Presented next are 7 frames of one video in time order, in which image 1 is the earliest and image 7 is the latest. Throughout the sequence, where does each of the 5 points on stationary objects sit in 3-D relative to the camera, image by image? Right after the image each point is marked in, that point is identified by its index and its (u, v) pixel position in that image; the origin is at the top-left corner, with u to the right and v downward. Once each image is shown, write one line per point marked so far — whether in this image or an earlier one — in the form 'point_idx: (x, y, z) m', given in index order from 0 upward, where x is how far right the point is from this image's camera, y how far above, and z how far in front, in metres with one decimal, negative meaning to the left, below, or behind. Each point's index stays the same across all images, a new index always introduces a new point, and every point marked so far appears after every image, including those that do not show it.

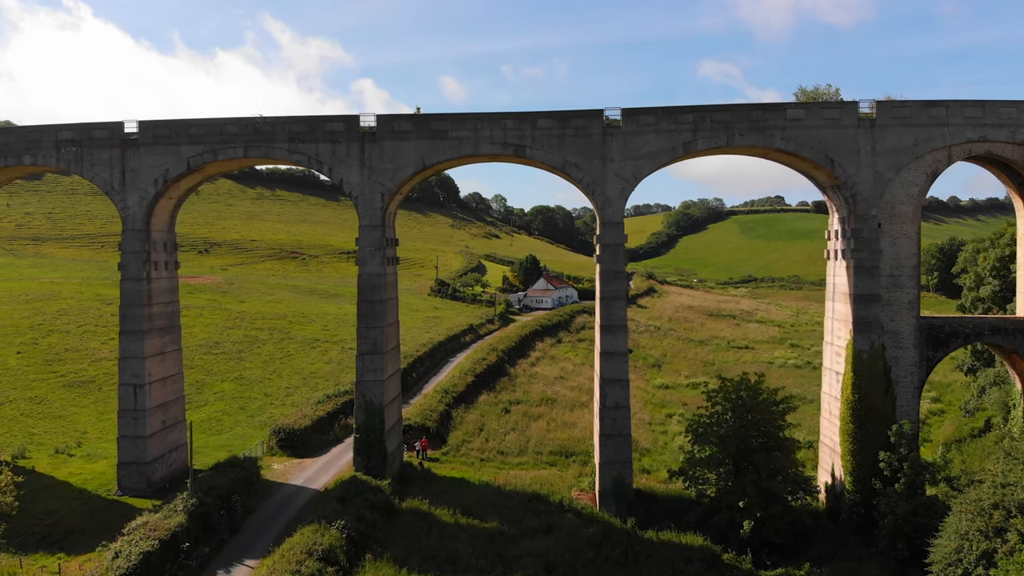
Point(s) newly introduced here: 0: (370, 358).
0: (-3.4, -1.7, +16.8) m
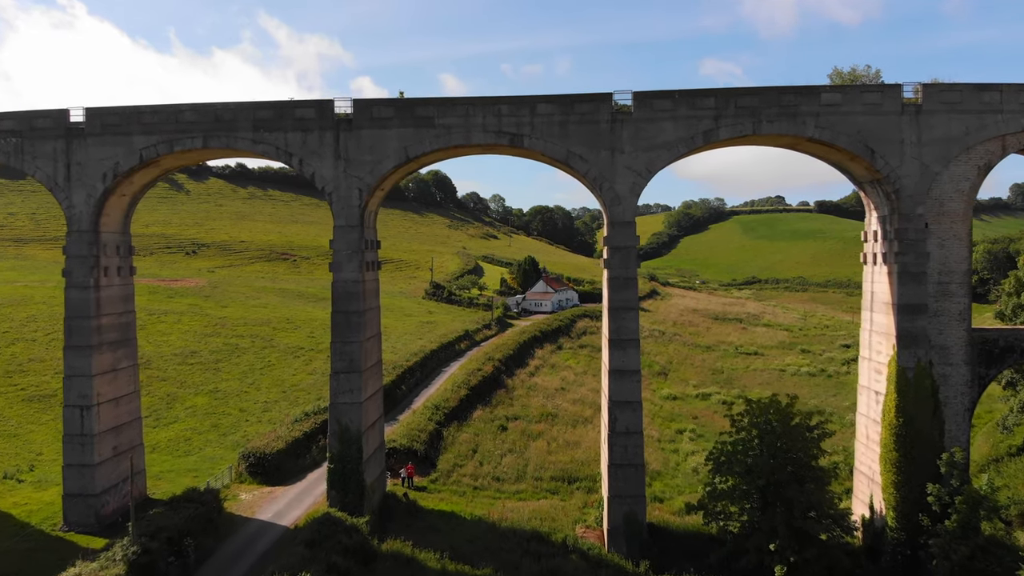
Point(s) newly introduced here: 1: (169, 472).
0: (-3.4, -1.8, +14.7) m
1: (-9.5, -5.1, +19.7) m
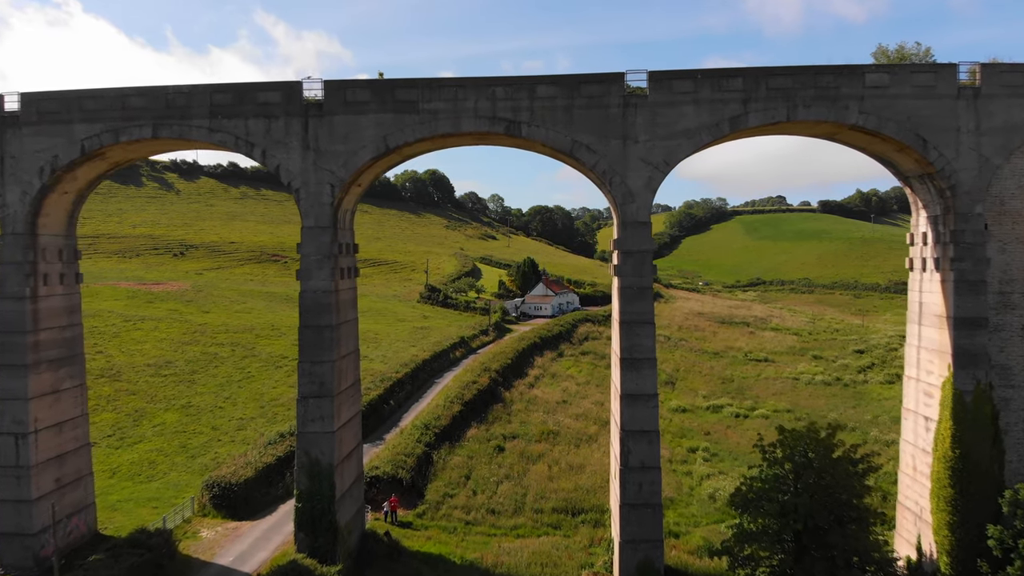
0: (-3.5, -2.1, +12.7) m
1: (-9.6, -5.3, +17.7) m
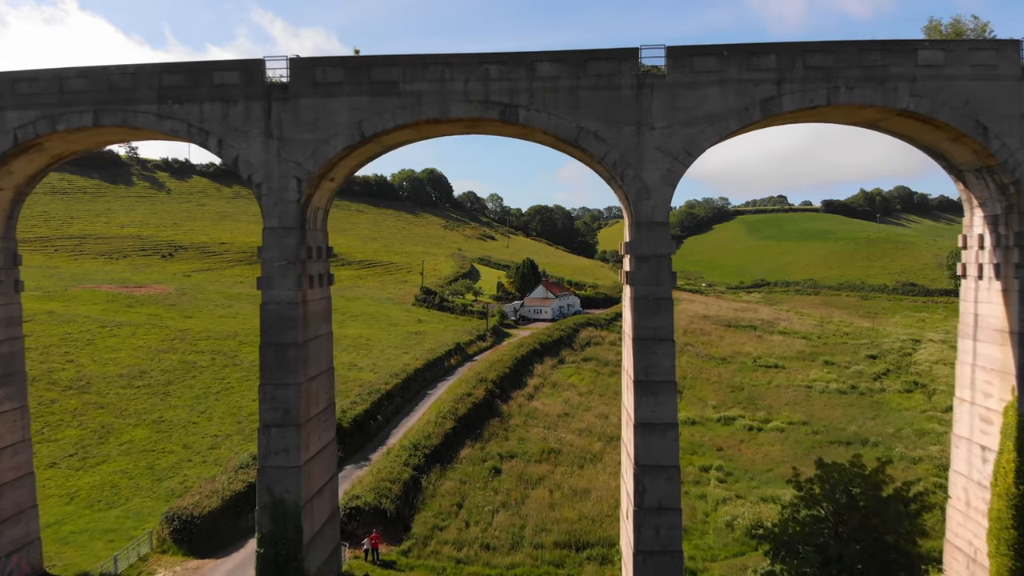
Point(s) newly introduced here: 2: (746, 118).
0: (-3.6, -2.2, +10.9) m
1: (-9.6, -5.5, +15.9) m
2: (+3.5, +2.6, +10.7) m
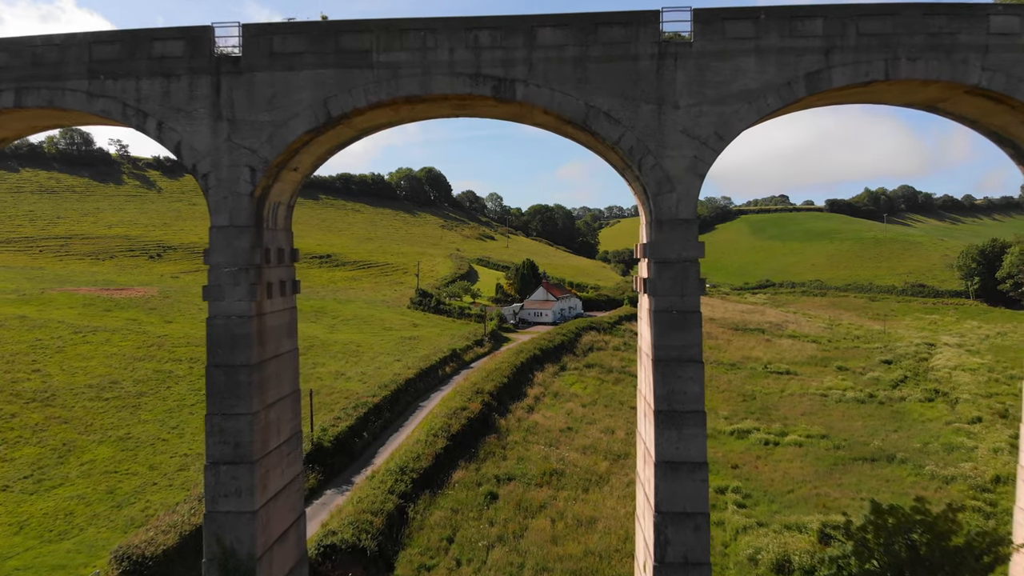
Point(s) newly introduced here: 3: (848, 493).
0: (-3.6, -2.4, +9.1) m
1: (-9.7, -5.6, +14.1) m
2: (+3.5, +2.4, +8.9) m
3: (+9.3, -5.7, +19.7) m
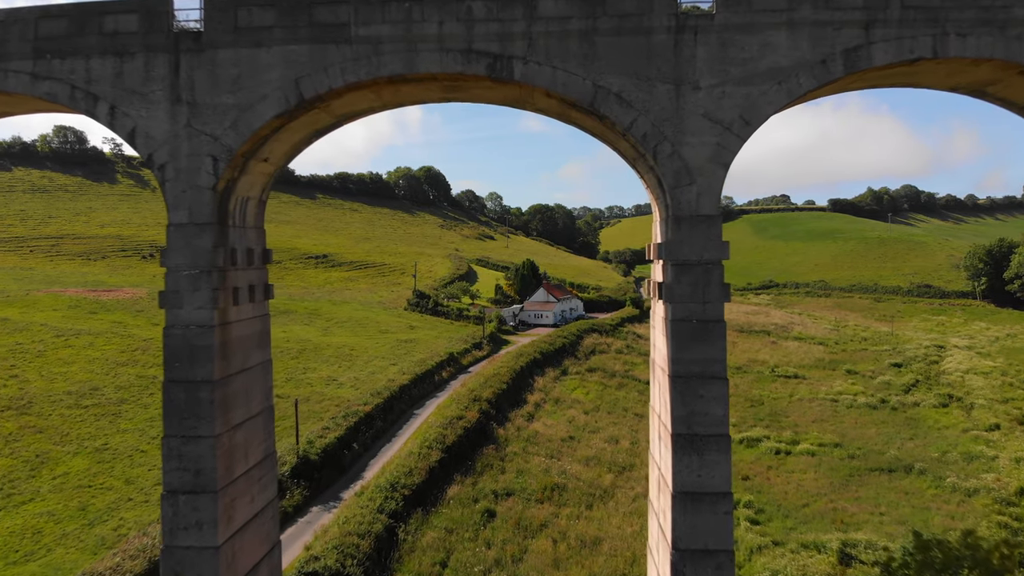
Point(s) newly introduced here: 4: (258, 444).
0: (-3.7, -2.4, +8.1) m
1: (-9.7, -5.7, +13.0) m
2: (+3.4, +2.4, +7.9) m
3: (+9.3, -5.8, +18.6) m
4: (-3.3, -2.0, +9.1) m
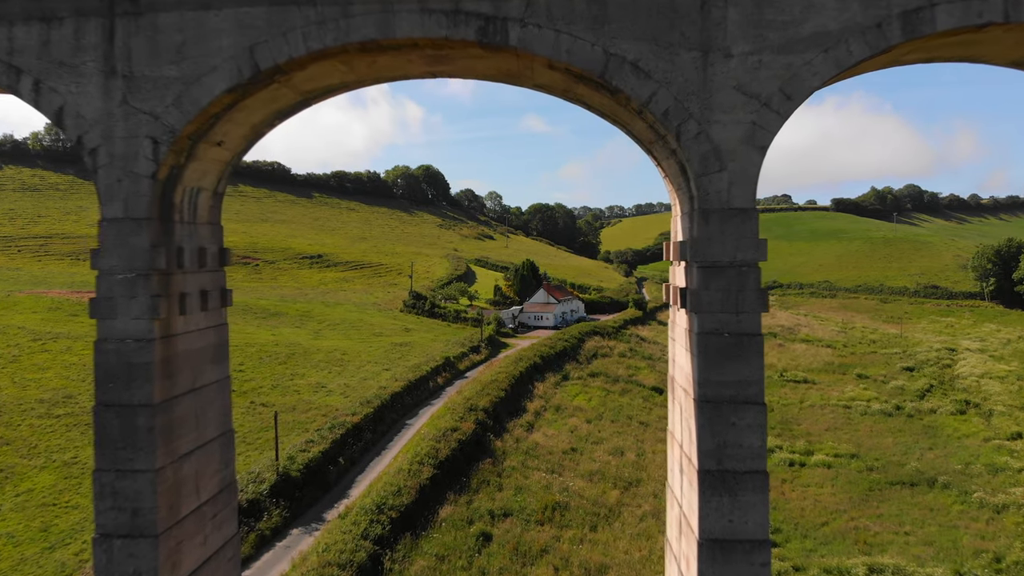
0: (-3.7, -2.5, +6.8) m
1: (-9.8, -5.7, +11.8) m
2: (+3.4, +2.3, +6.6) m
3: (+9.2, -5.8, +17.4) m
4: (-3.3, -2.1, +7.9) m
